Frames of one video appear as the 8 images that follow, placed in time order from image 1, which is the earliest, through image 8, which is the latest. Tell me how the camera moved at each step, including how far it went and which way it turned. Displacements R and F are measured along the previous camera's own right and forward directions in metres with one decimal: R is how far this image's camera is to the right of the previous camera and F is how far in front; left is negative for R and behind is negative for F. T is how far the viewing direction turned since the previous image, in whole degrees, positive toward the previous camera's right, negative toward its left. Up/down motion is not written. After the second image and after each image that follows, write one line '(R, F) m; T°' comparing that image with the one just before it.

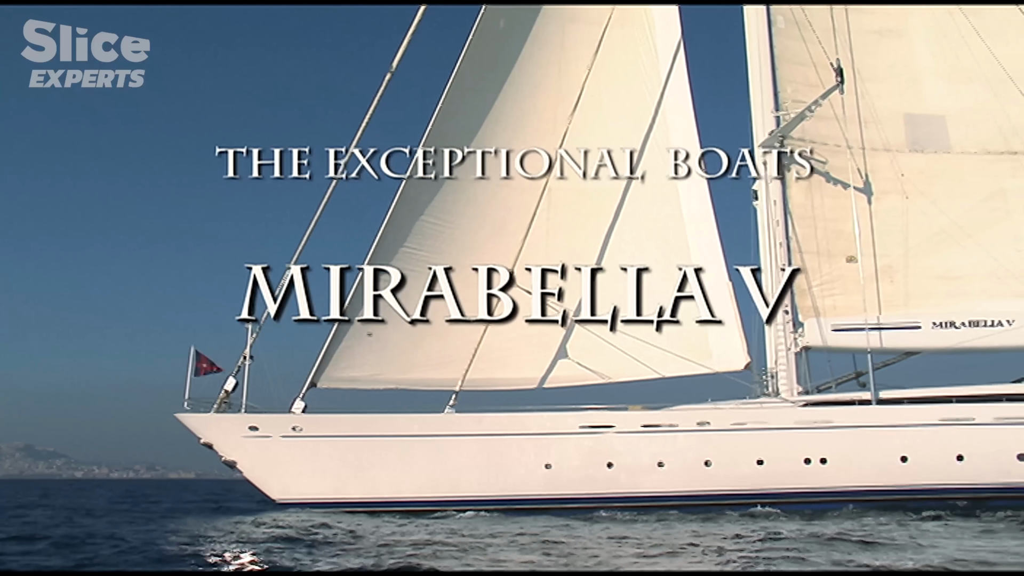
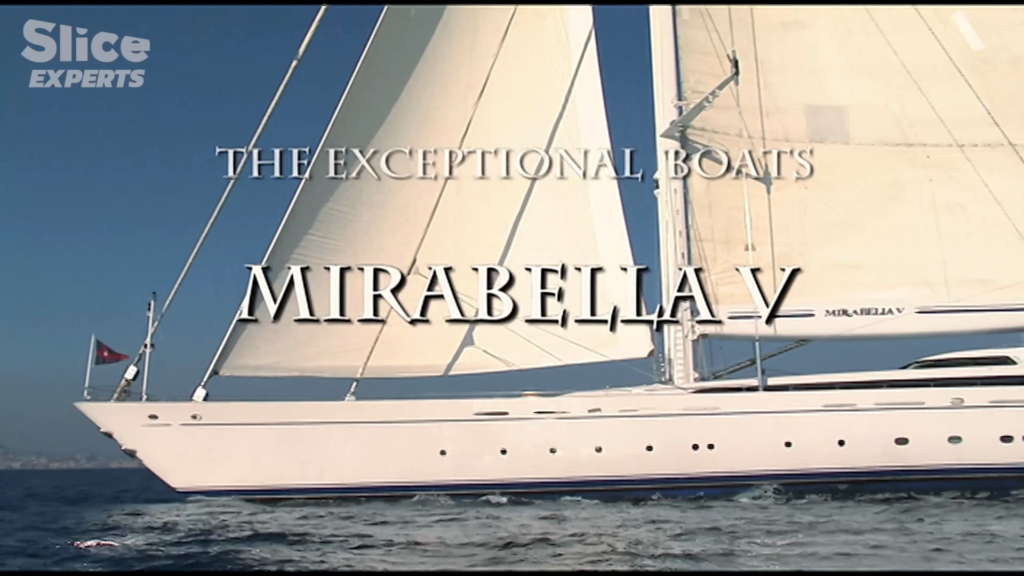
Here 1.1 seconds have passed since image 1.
(+0.4, -0.1) m; +2°
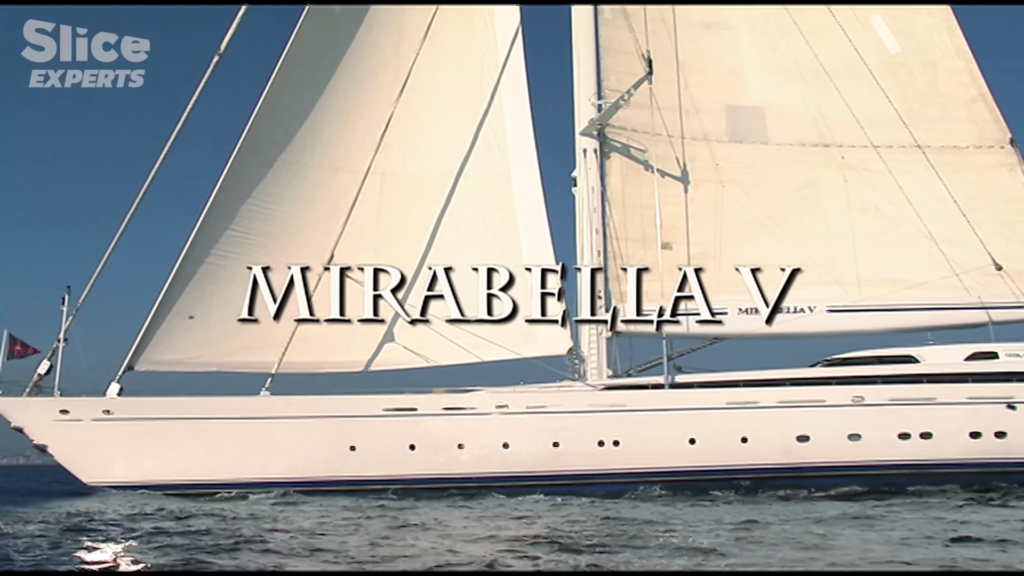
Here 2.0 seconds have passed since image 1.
(+0.4, 0.0) m; +2°
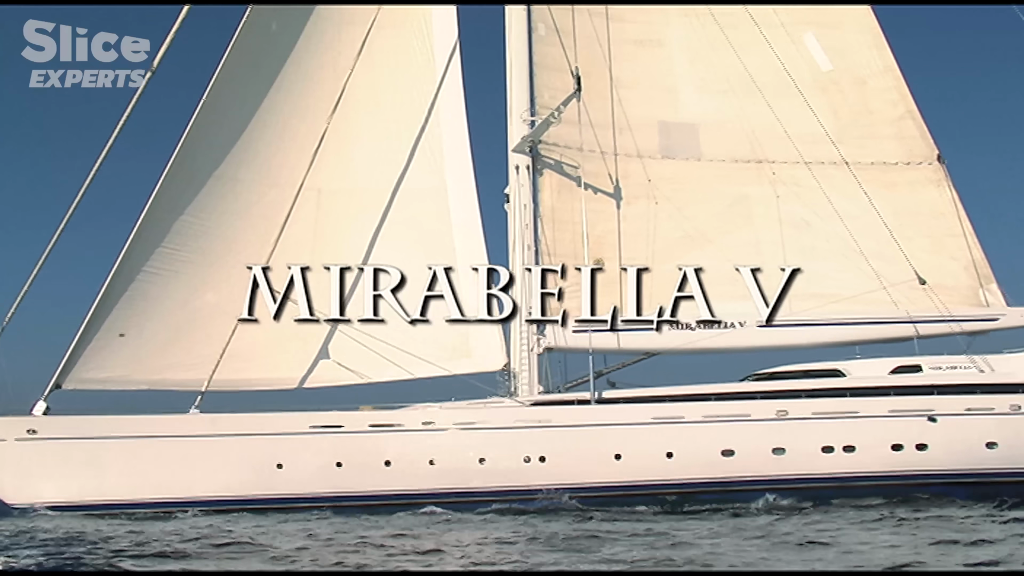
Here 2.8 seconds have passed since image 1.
(+0.3, 0.0) m; +2°
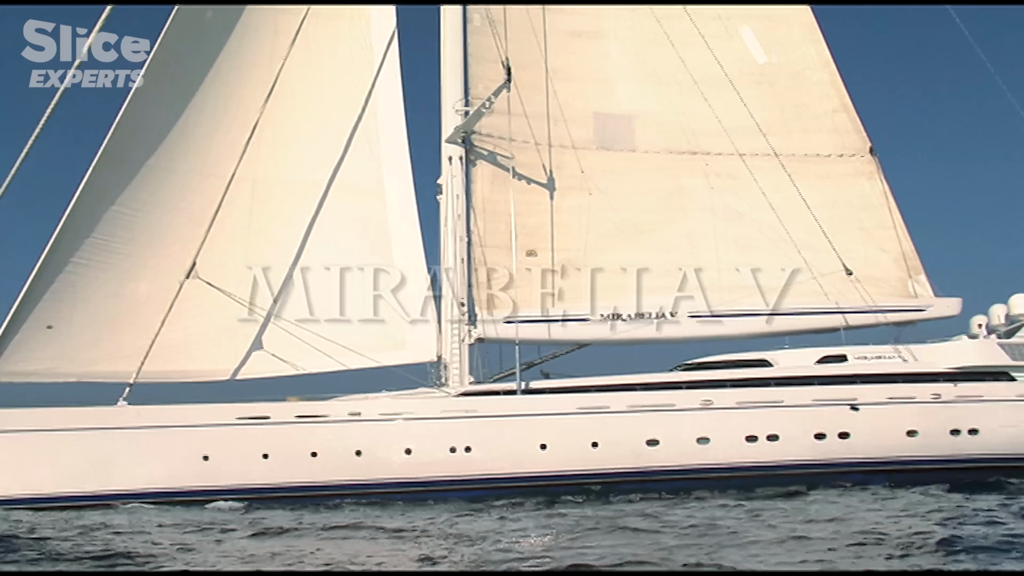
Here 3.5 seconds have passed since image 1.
(+0.3, 0.0) m; +2°
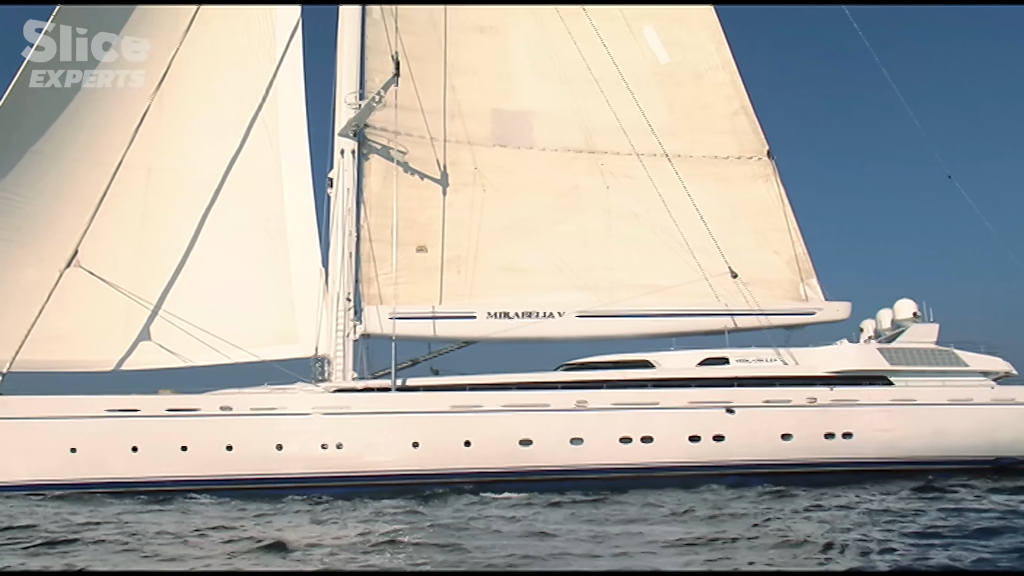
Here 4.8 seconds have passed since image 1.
(+0.6, +0.1) m; +2°
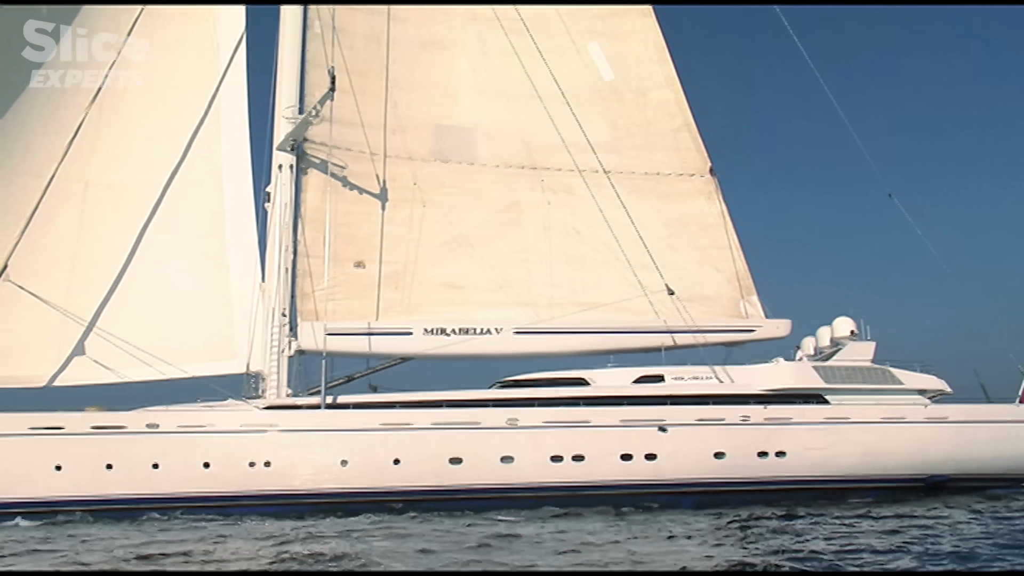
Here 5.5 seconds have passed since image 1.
(+0.3, +0.1) m; +1°
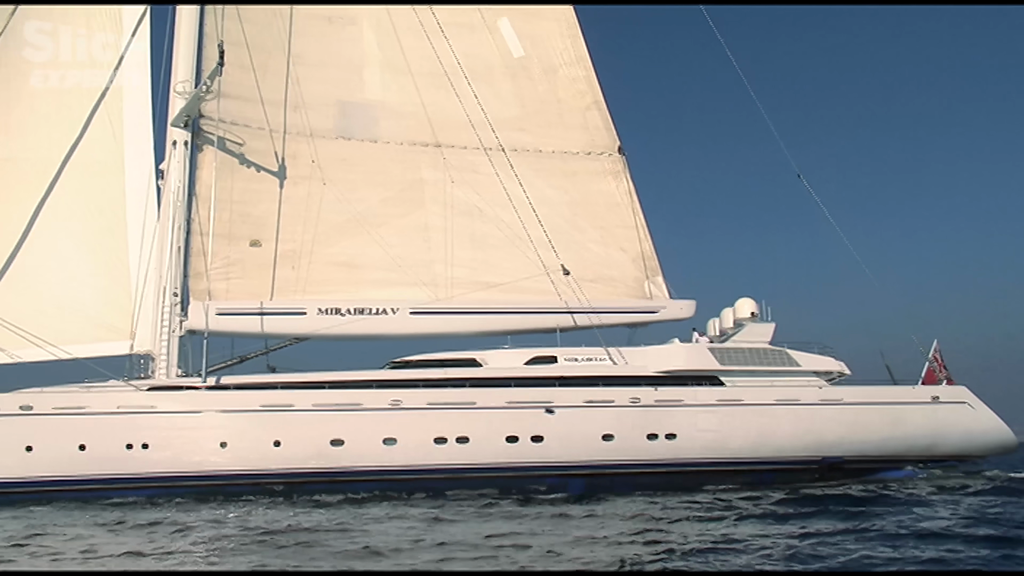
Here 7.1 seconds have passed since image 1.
(+0.6, +0.1) m; +1°
